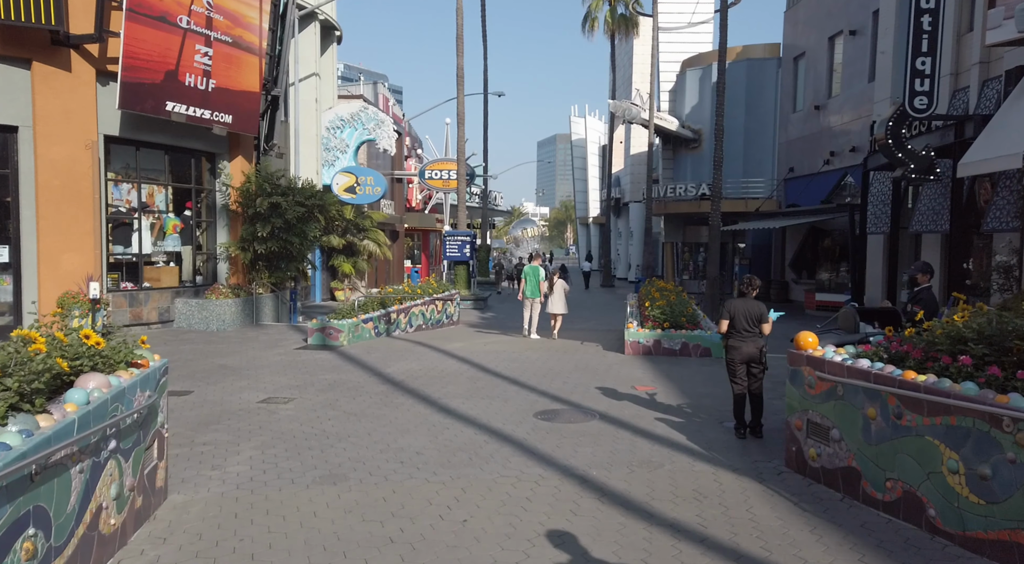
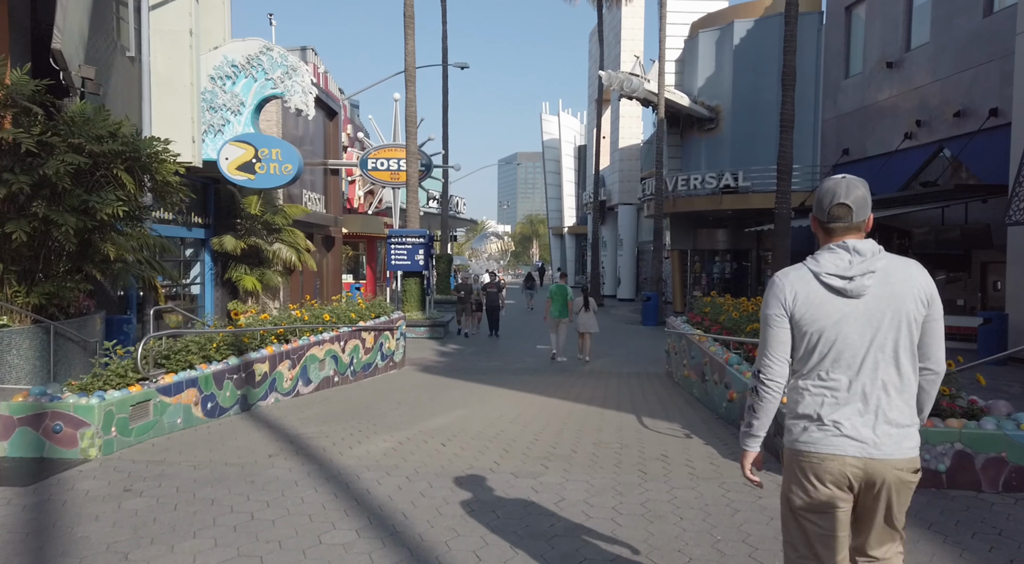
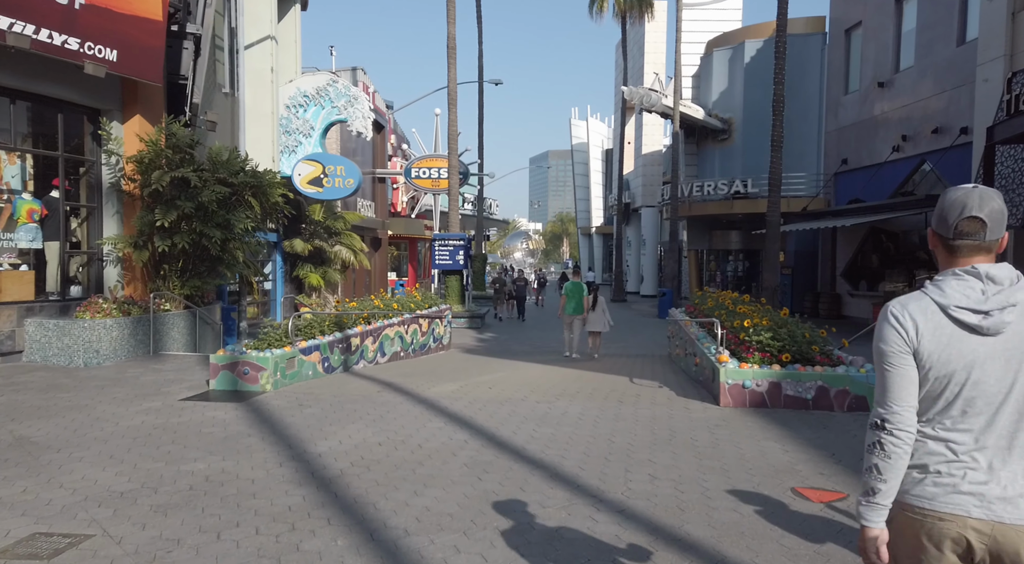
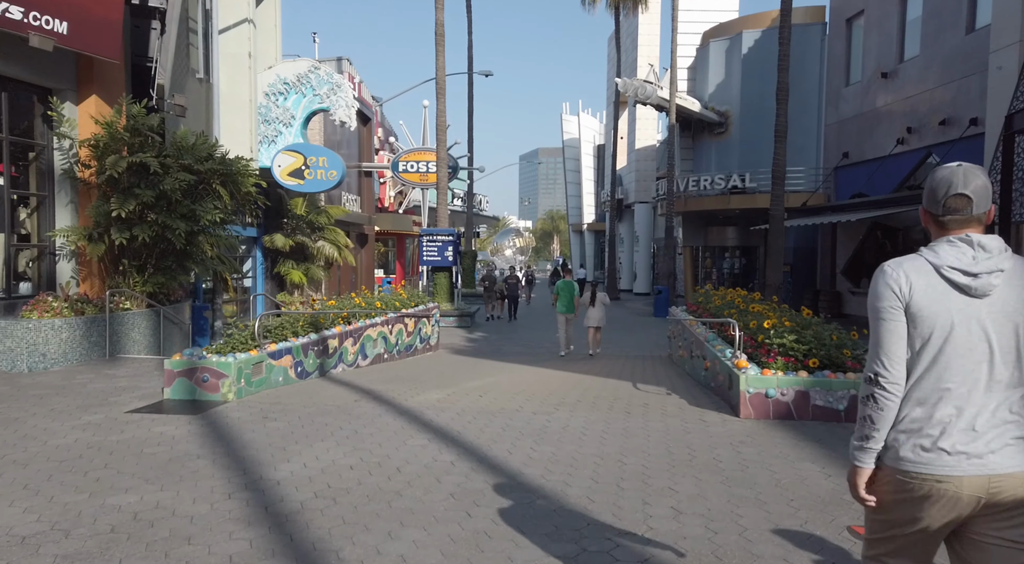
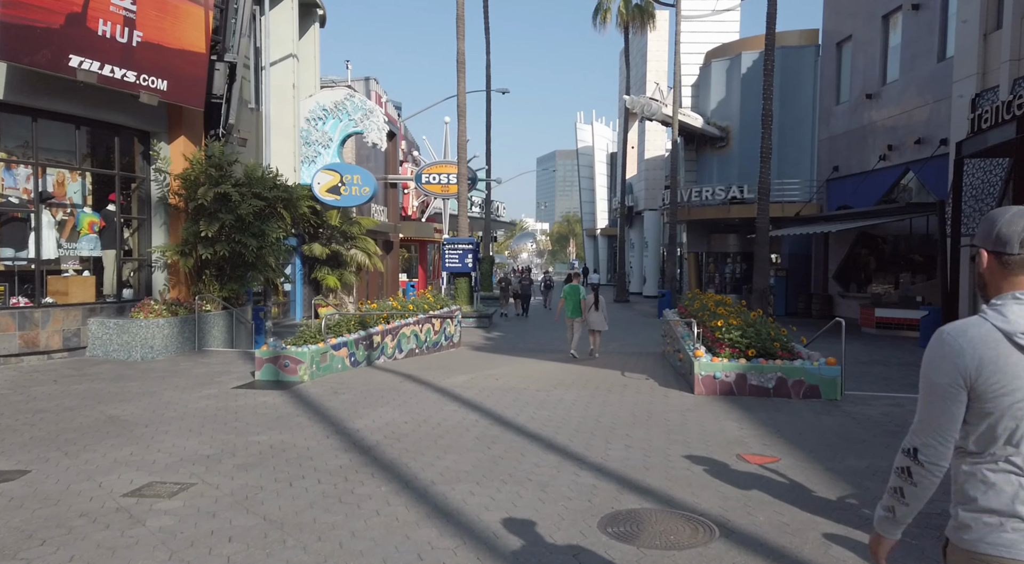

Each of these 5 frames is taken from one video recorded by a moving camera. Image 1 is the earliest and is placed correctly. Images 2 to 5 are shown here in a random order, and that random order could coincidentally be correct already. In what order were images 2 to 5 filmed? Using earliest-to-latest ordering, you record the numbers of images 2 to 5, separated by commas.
5, 3, 4, 2
